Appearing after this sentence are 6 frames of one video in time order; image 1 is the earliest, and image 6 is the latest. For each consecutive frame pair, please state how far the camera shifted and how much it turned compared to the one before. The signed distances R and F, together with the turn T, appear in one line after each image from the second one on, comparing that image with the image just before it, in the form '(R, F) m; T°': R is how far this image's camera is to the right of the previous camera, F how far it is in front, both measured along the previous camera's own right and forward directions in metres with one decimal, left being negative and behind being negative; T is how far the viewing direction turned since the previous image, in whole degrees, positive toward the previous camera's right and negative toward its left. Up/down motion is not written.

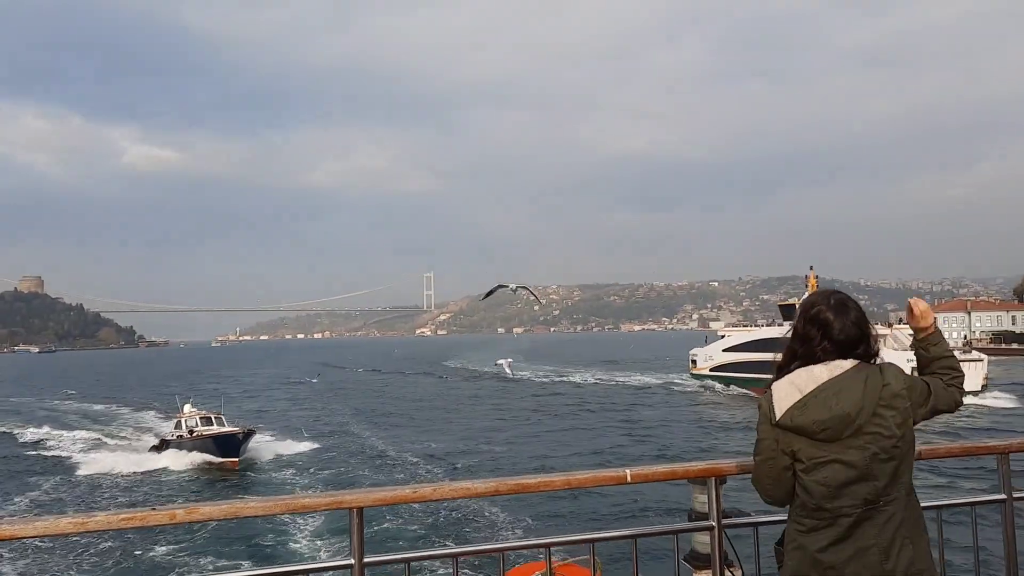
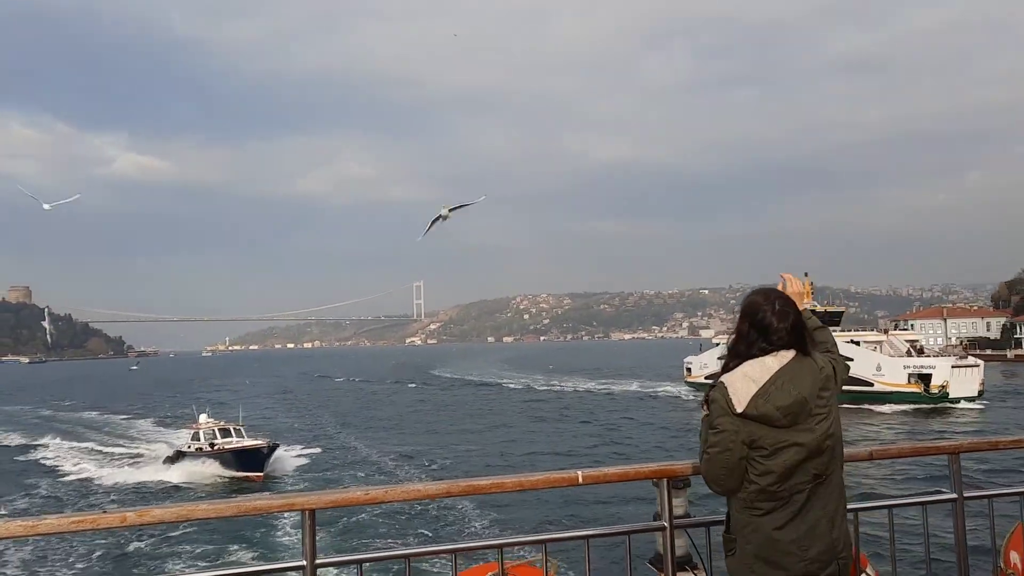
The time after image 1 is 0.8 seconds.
(0.0, -0.2) m; +1°
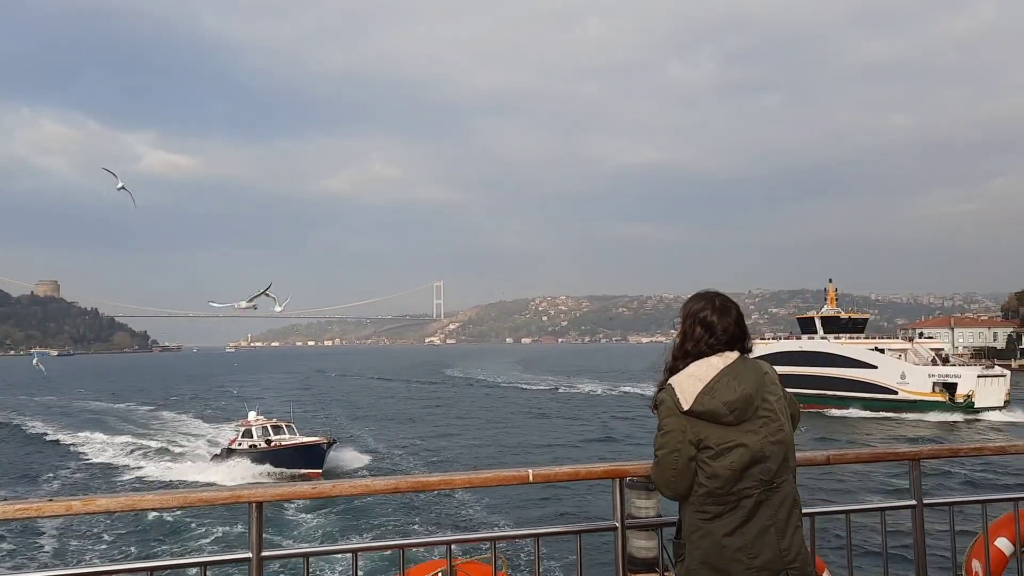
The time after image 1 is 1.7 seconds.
(+0.1, -0.2) m; -2°
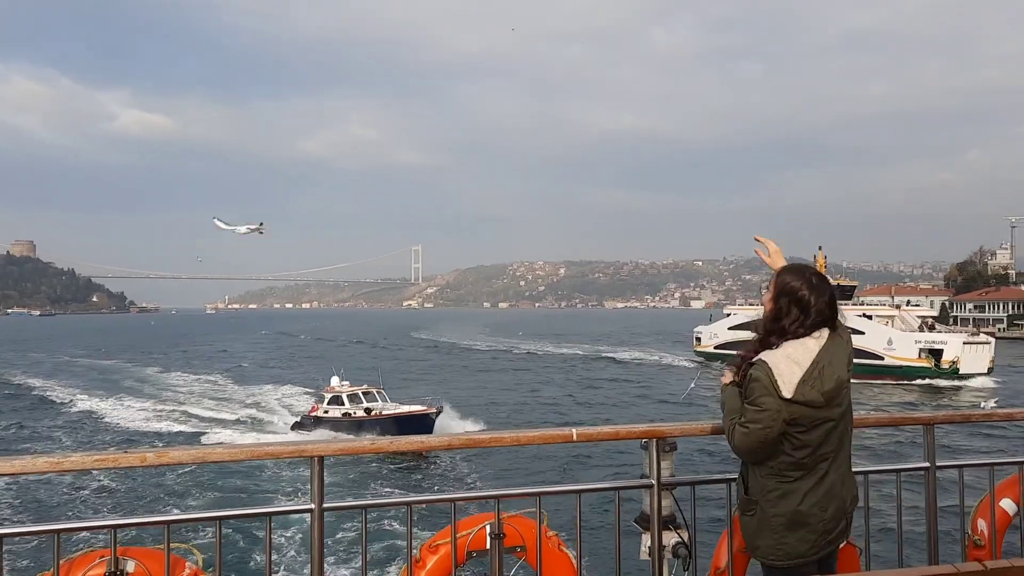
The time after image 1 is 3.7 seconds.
(-0.4, -0.1) m; +2°
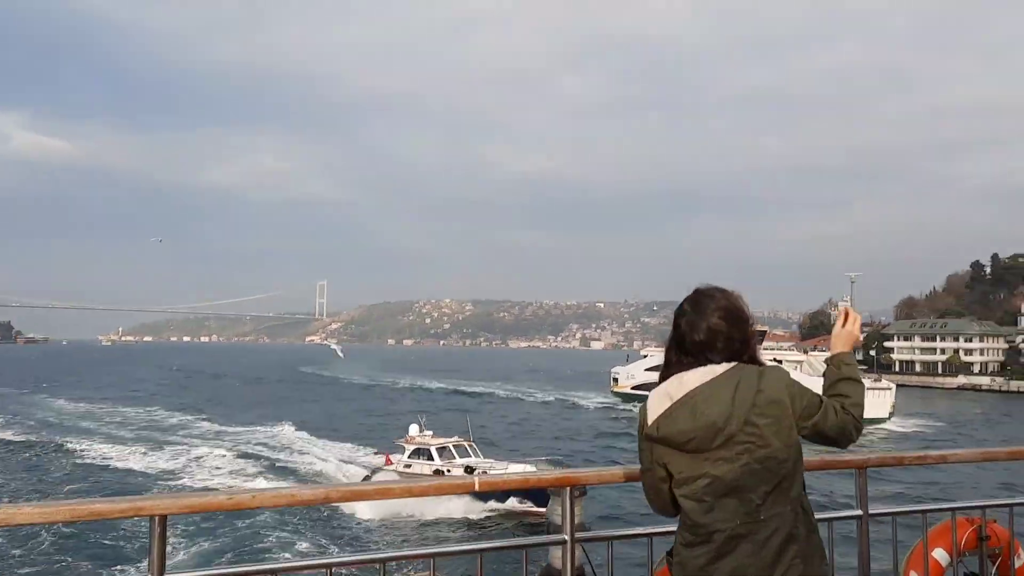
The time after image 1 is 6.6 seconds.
(-0.9, -0.2) m; +8°
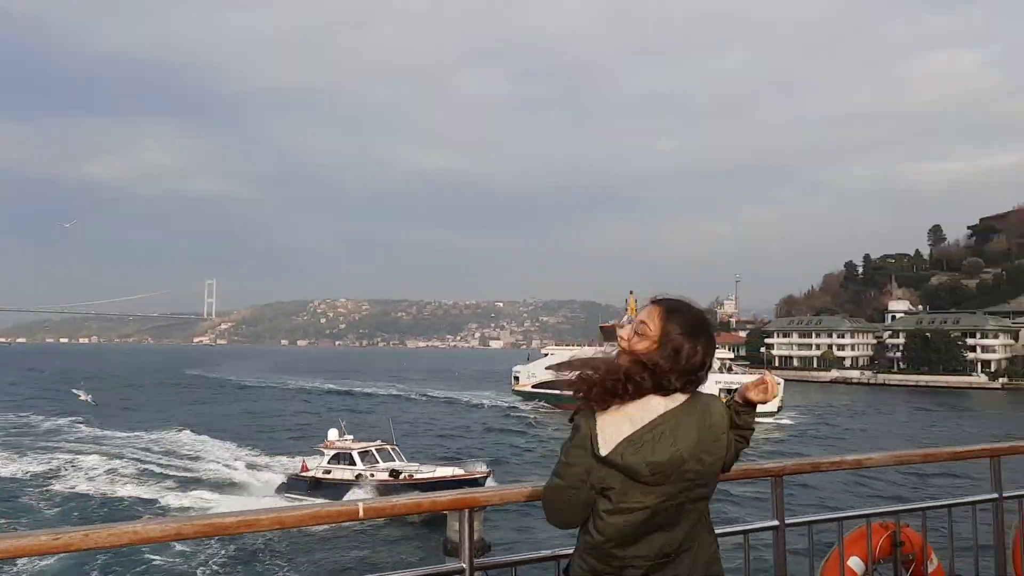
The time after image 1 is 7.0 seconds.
(-0.7, -0.2) m; +8°
